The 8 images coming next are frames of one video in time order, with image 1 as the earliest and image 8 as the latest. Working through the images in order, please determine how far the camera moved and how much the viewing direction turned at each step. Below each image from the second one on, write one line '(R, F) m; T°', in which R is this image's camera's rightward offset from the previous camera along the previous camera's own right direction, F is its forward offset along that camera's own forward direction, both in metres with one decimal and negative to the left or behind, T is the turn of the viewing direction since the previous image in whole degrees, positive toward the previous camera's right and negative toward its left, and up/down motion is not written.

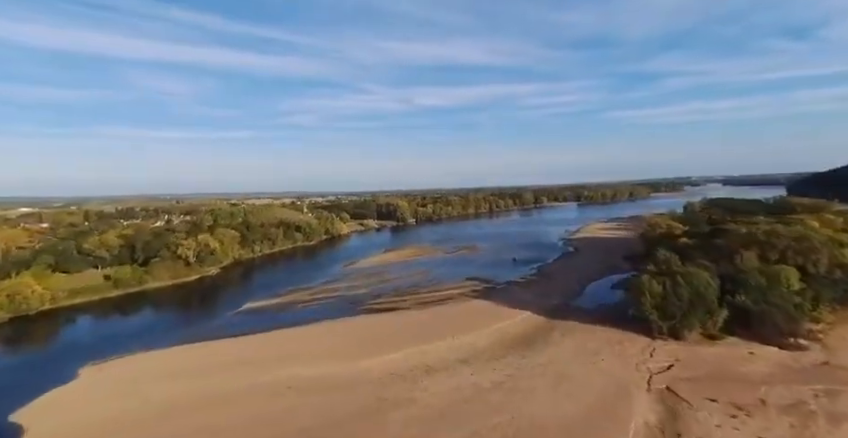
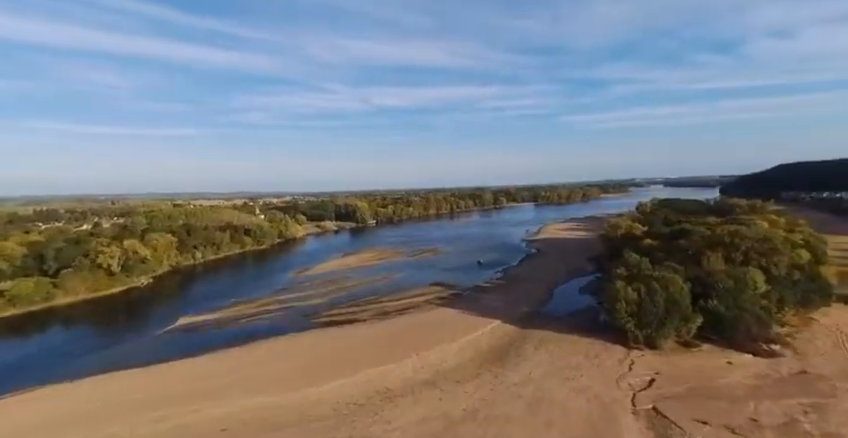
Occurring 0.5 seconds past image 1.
(0.0, +1.6) m; +6°
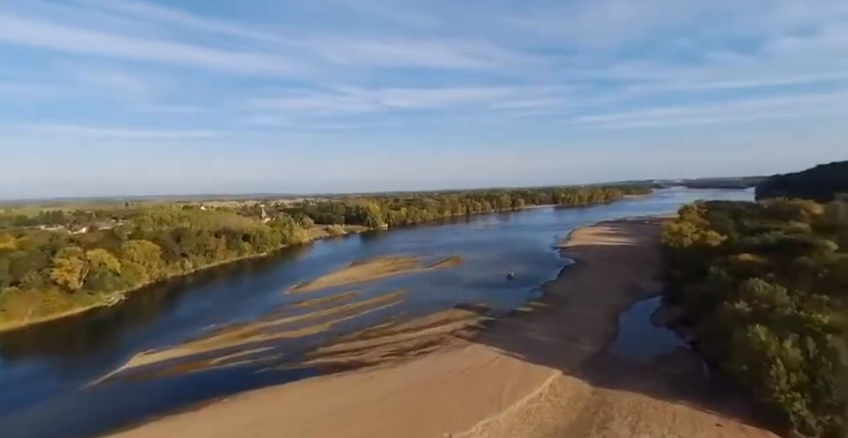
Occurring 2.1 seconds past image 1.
(-0.6, +4.9) m; -2°
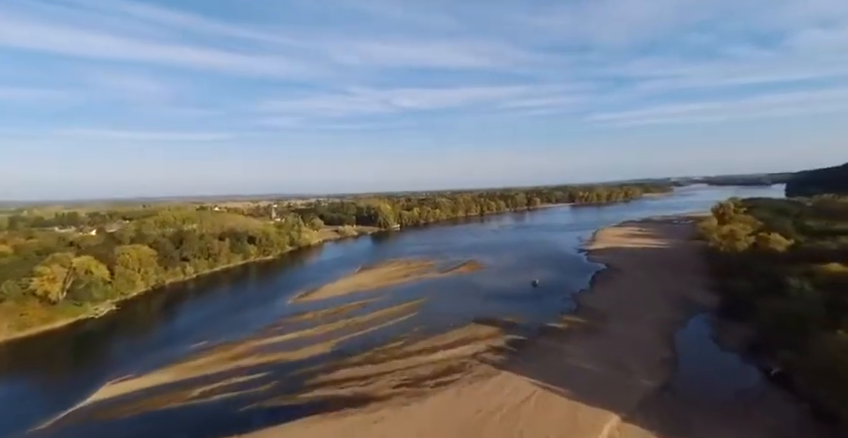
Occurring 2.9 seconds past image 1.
(-0.2, +2.5) m; -2°
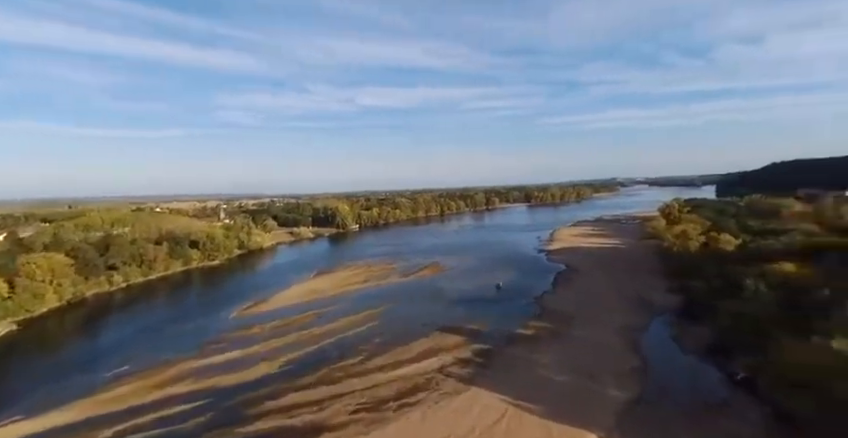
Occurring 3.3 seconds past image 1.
(0.0, +1.2) m; +6°
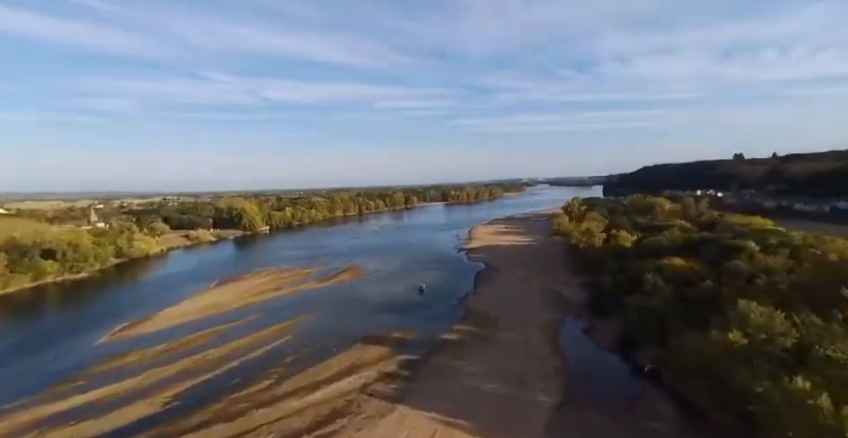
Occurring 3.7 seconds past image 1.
(-0.1, +1.1) m; +12°
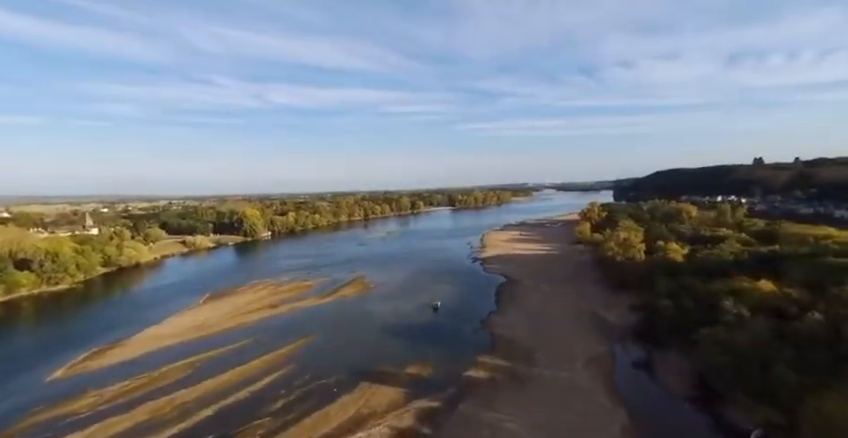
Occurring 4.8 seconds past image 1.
(-0.6, +2.9) m; -1°
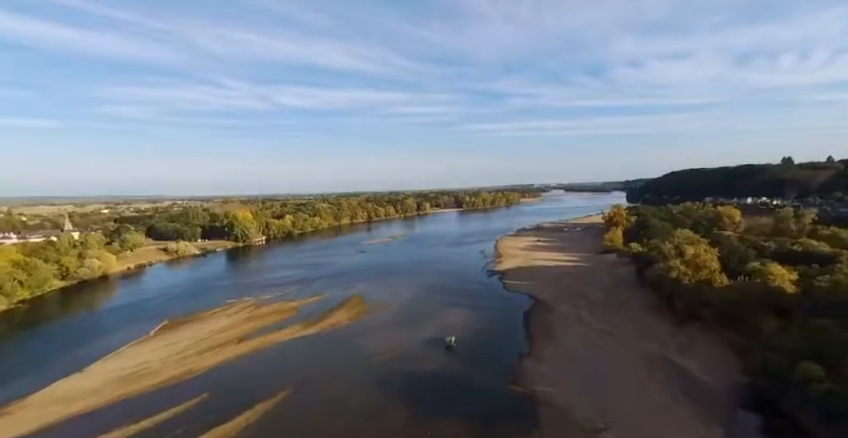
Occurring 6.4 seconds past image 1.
(-0.2, +4.9) m; -1°
